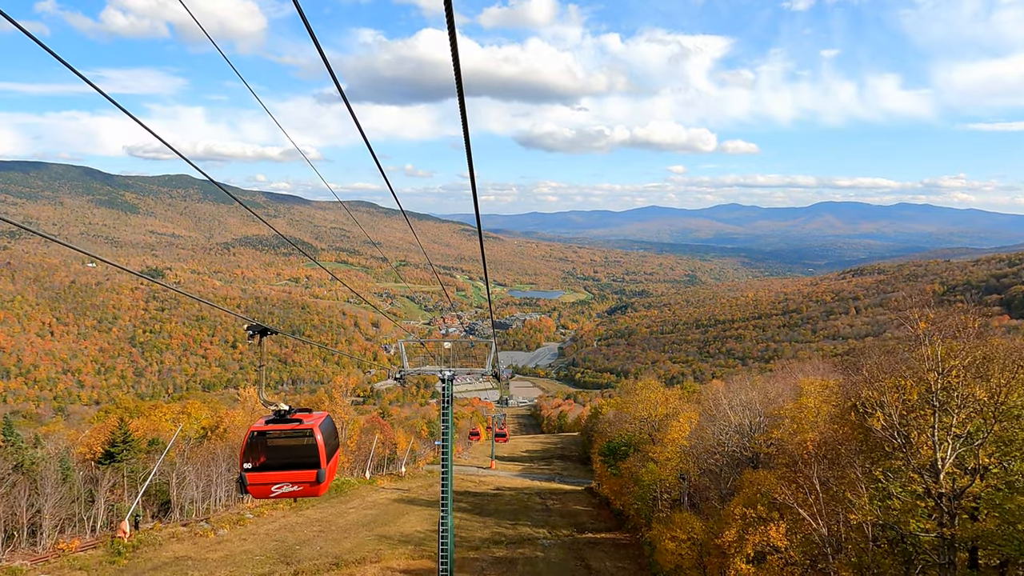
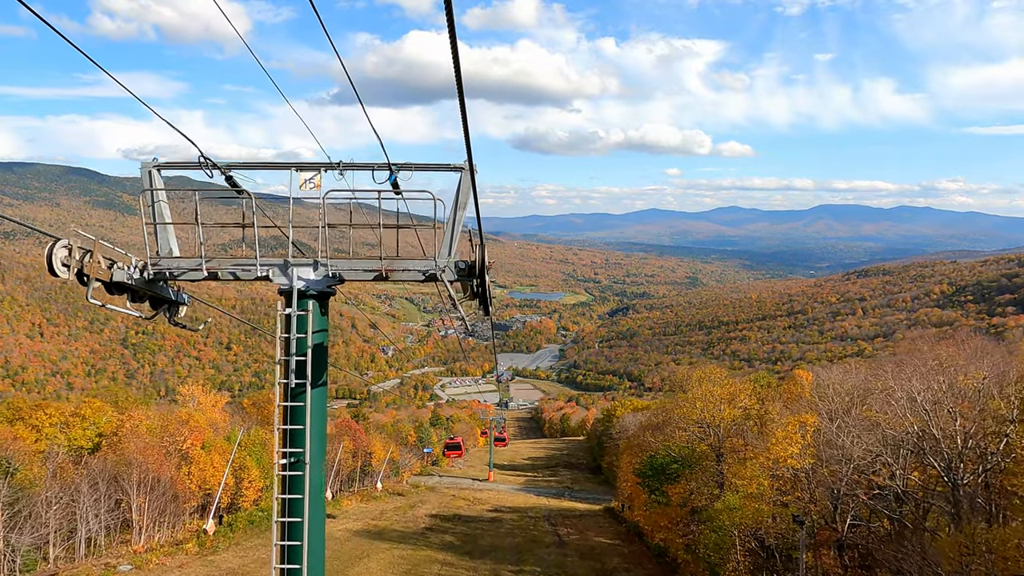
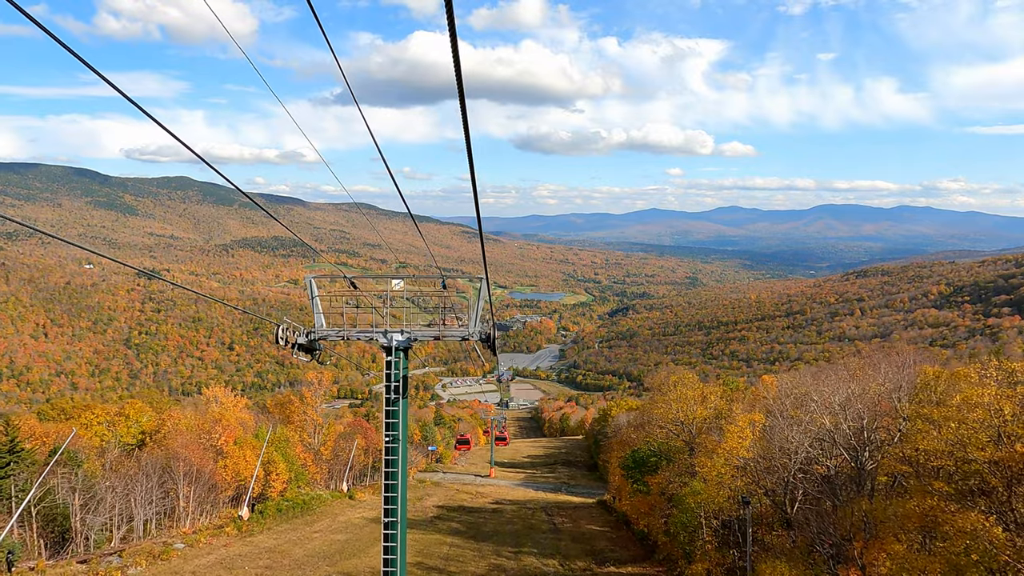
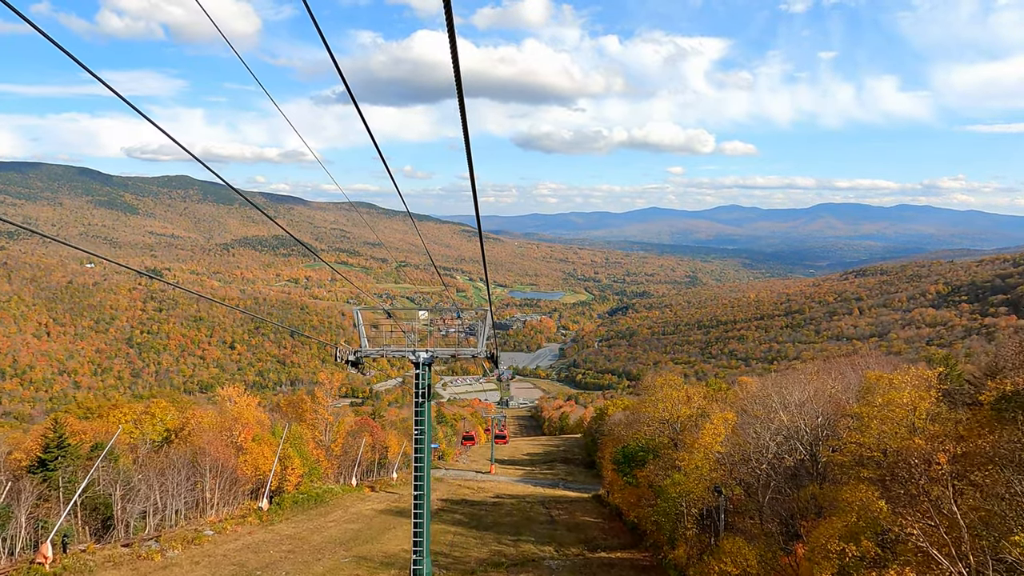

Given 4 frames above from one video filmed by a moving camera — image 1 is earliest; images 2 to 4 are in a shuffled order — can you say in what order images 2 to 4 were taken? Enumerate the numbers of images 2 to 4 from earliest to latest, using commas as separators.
4, 3, 2
